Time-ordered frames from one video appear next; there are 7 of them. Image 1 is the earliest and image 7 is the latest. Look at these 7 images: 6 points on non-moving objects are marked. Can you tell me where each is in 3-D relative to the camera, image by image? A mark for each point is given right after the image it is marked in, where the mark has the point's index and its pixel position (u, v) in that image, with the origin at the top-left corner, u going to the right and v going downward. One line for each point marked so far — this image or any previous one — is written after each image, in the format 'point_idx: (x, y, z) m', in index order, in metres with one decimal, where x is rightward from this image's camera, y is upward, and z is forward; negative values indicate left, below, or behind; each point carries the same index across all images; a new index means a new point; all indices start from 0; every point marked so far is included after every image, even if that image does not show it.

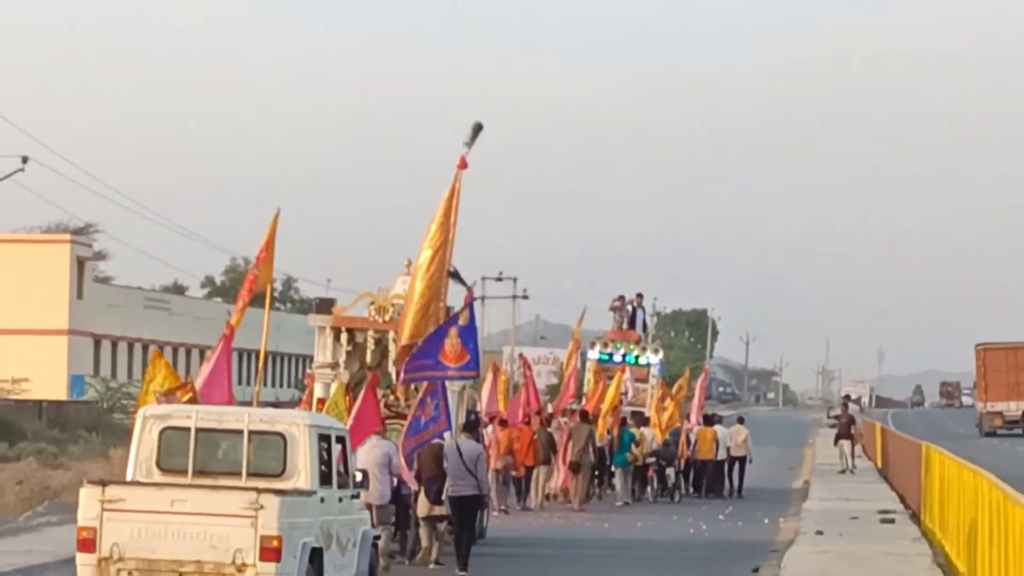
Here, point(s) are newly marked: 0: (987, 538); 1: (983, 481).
0: (+4.5, -2.4, +17.1) m
1: (+4.5, -1.9, +17.3) m
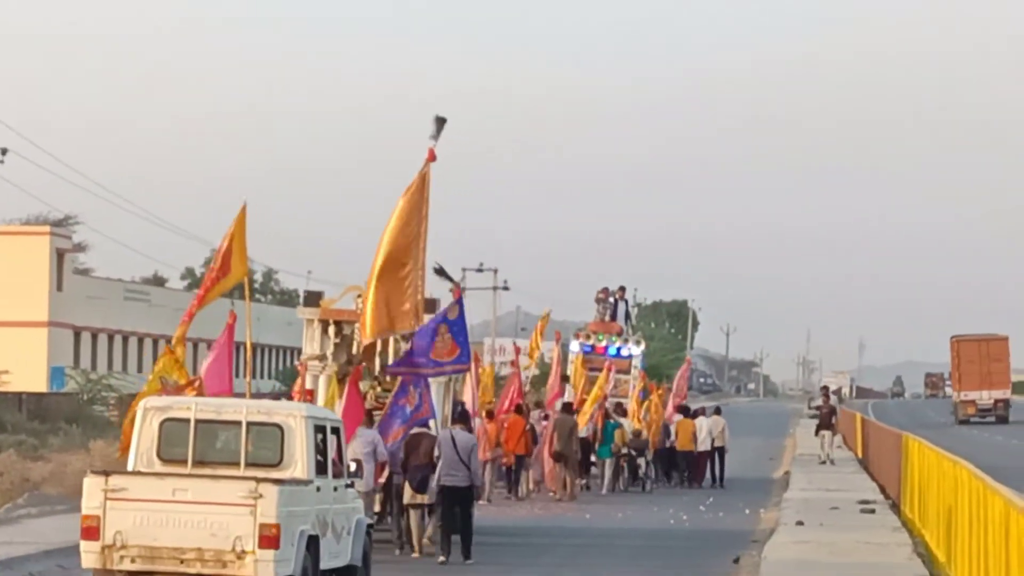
0: (+4.4, -2.4, +17.8) m
1: (+4.4, -1.8, +18.0) m
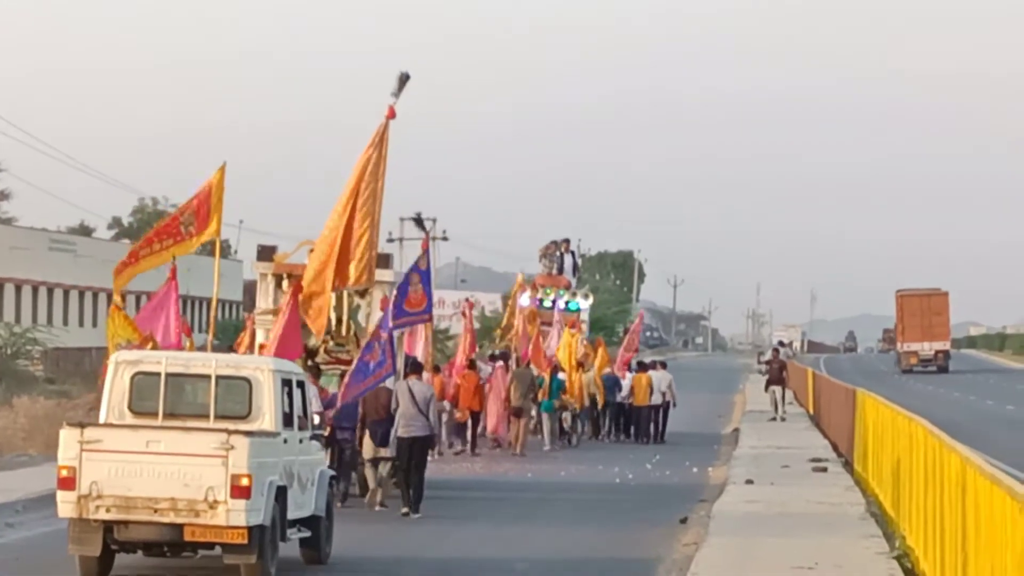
0: (+4.2, -2.0, +18.9) m
1: (+4.2, -1.5, +19.1) m
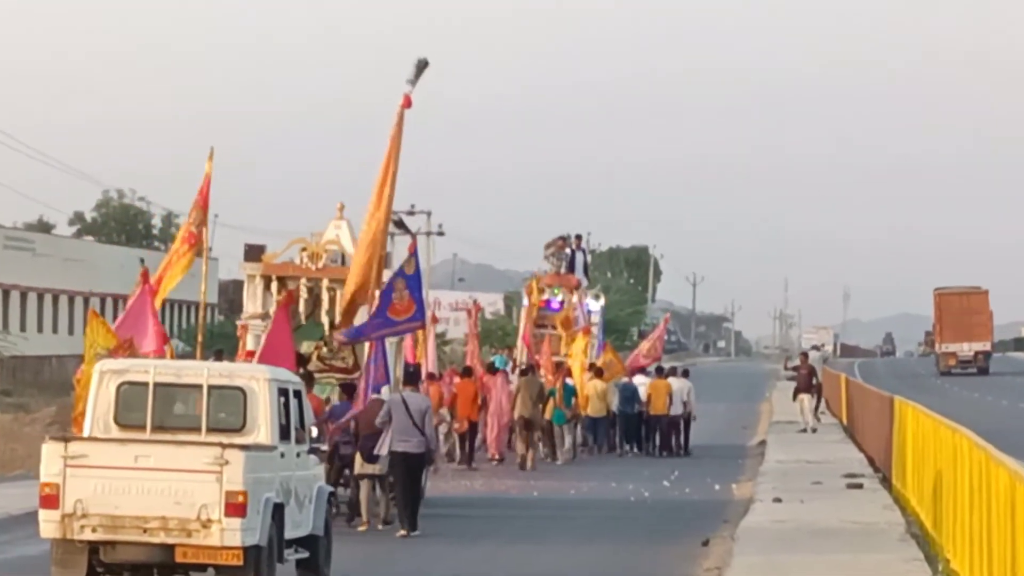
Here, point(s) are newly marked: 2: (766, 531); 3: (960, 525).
0: (+4.4, -2.0, +17.7) m
1: (+4.4, -1.5, +17.9) m
2: (+2.8, -2.6, +19.8) m
3: (+4.4, -2.4, +17.9) m
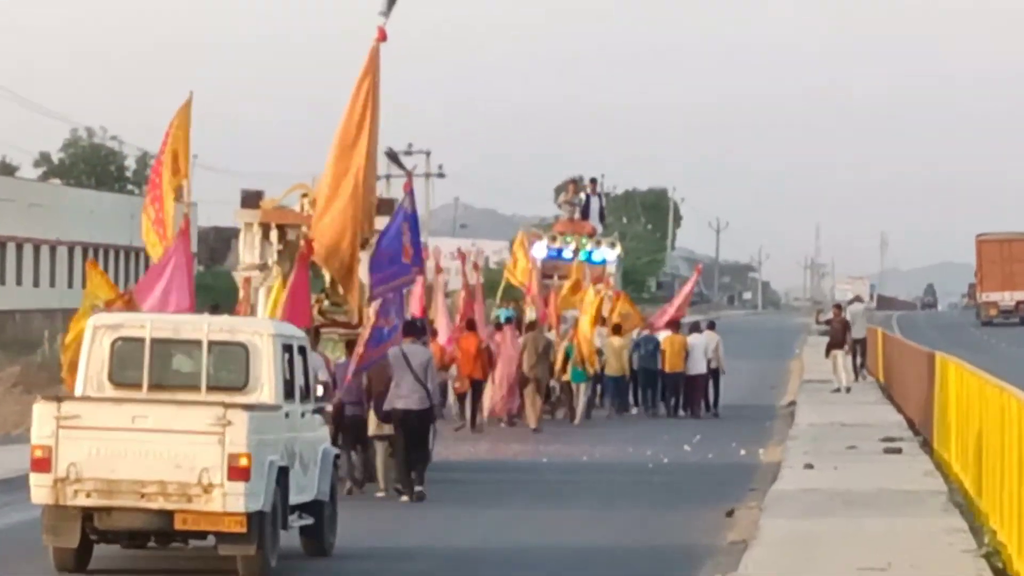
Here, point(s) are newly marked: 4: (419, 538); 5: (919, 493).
0: (+4.7, -1.6, +16.7) m
1: (+4.7, -1.0, +16.8) m
2: (+3.0, -2.1, +18.8) m
3: (+4.6, -1.9, +16.9) m
4: (-1.0, -2.6, +19.2) m
5: (+4.1, -2.0, +18.4) m
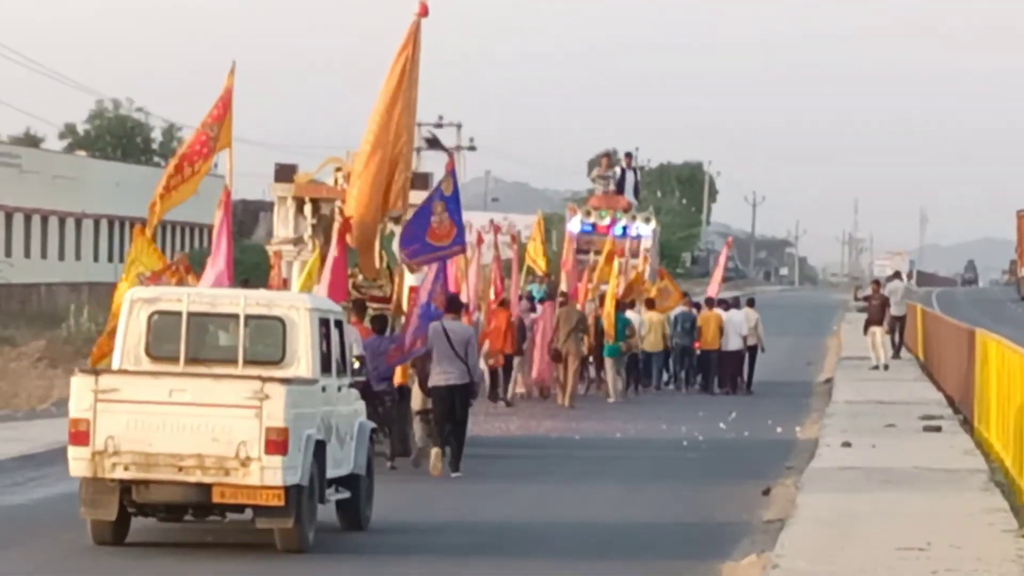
0: (+5.0, -1.4, +16.6) m
1: (+5.0, -0.8, +16.7) m
2: (+3.4, -1.9, +18.7) m
3: (+5.0, -1.7, +16.8) m
4: (-0.6, -2.4, +19.2) m
5: (+4.5, -1.8, +18.3) m
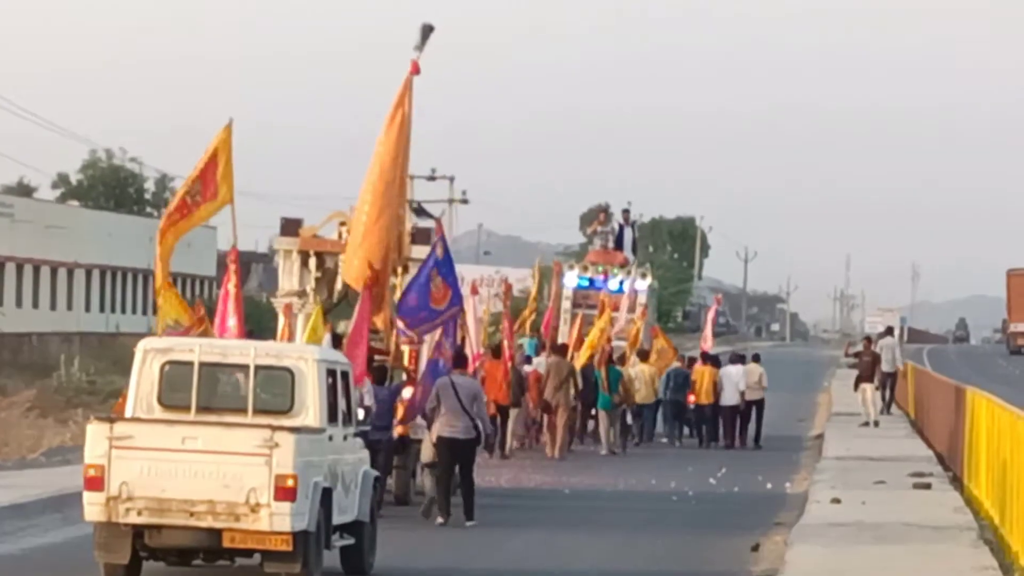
0: (+5.1, -1.9, +17.2) m
1: (+5.1, -1.4, +17.4) m
2: (+3.4, -2.5, +19.3) m
3: (+5.0, -2.3, +17.4) m
4: (-0.6, -2.9, +19.7) m
5: (+4.5, -2.4, +18.9) m
